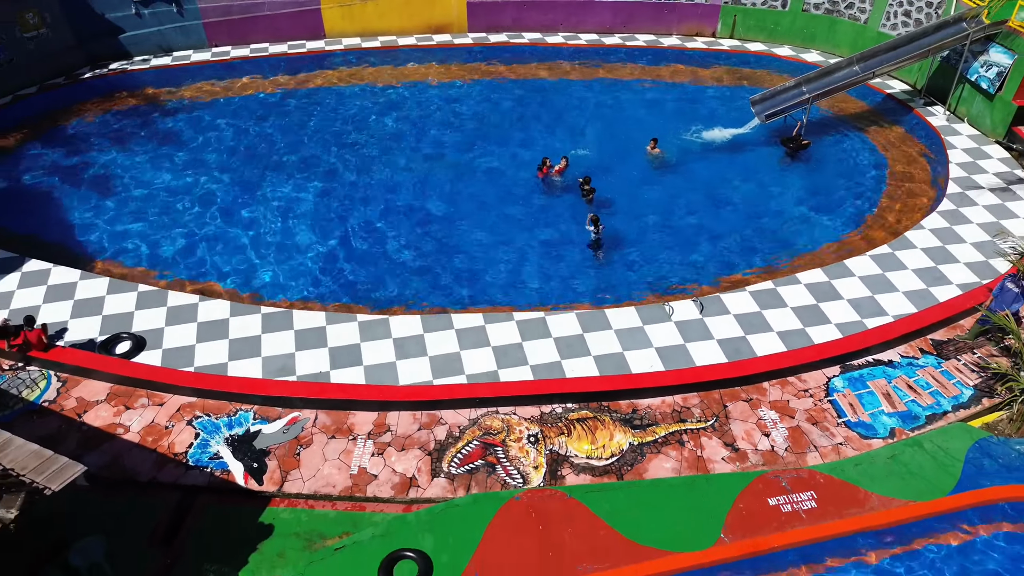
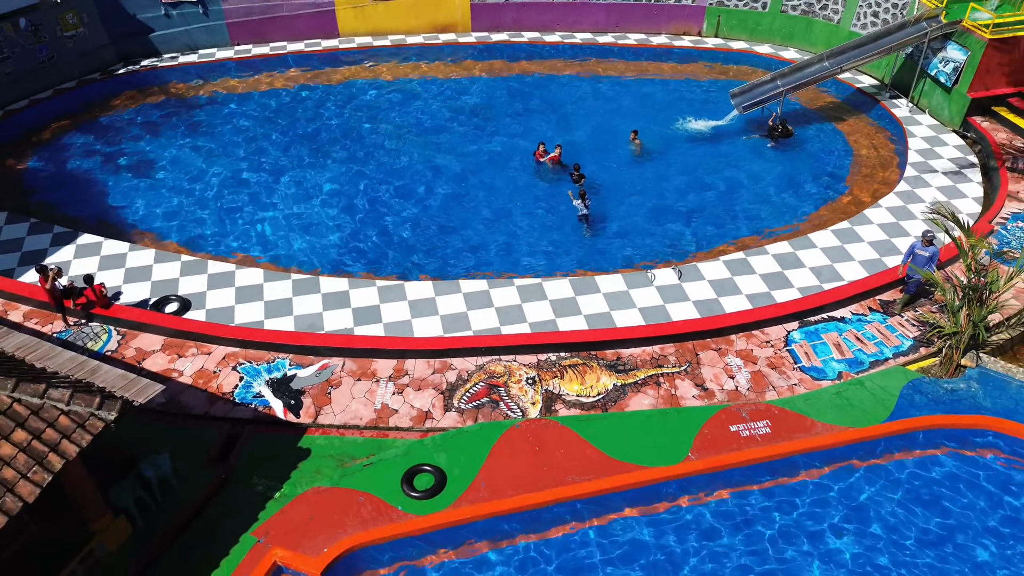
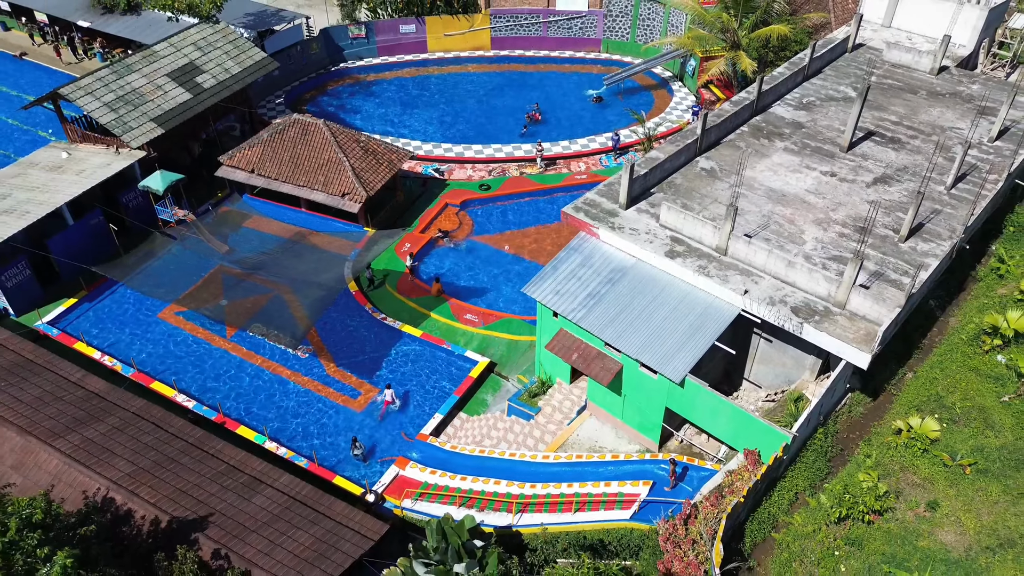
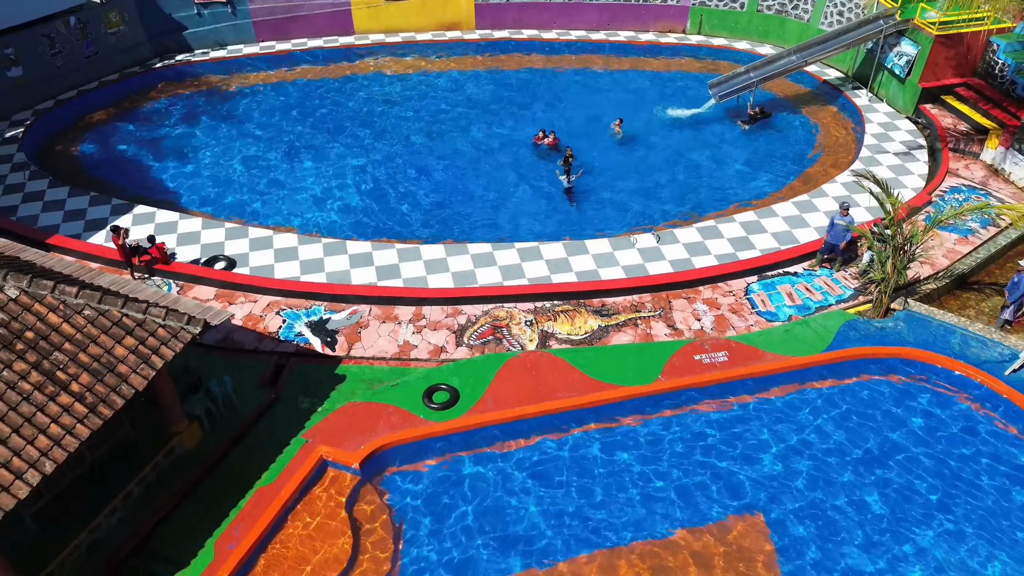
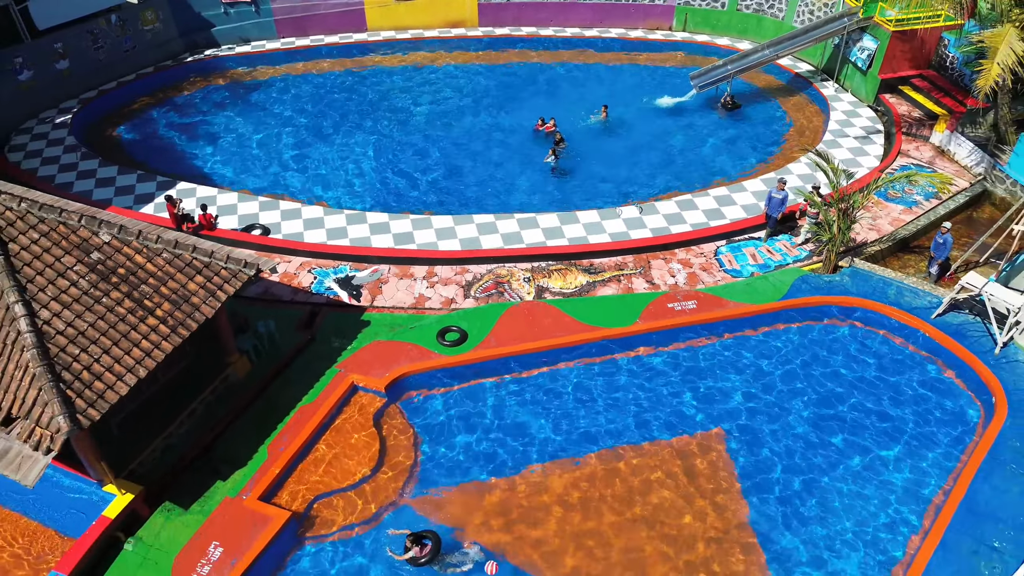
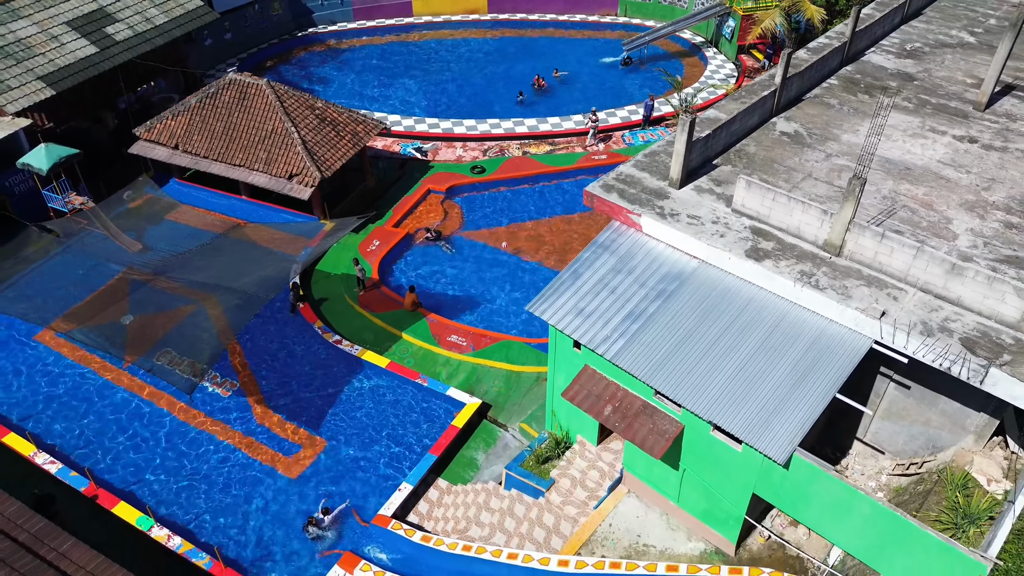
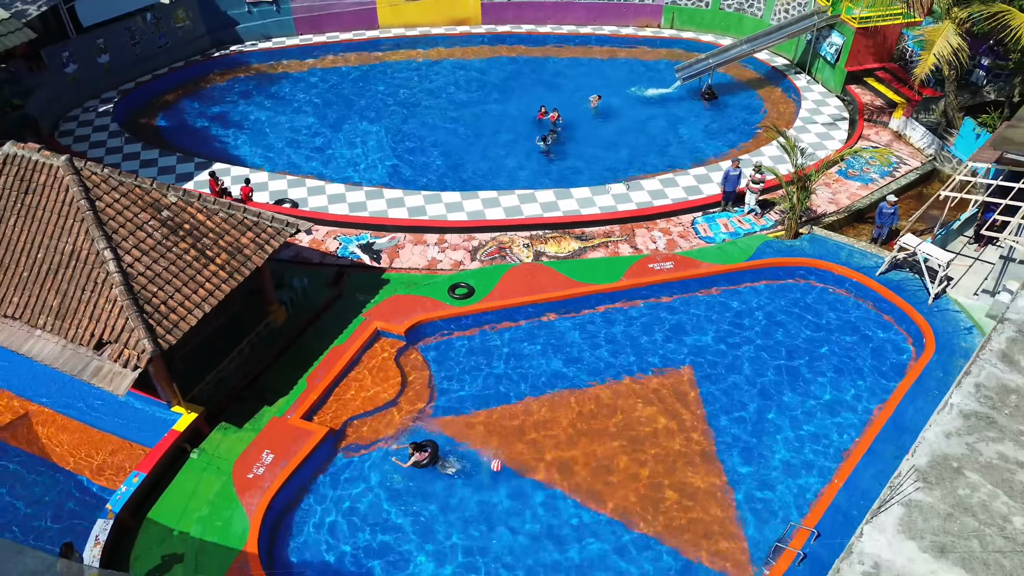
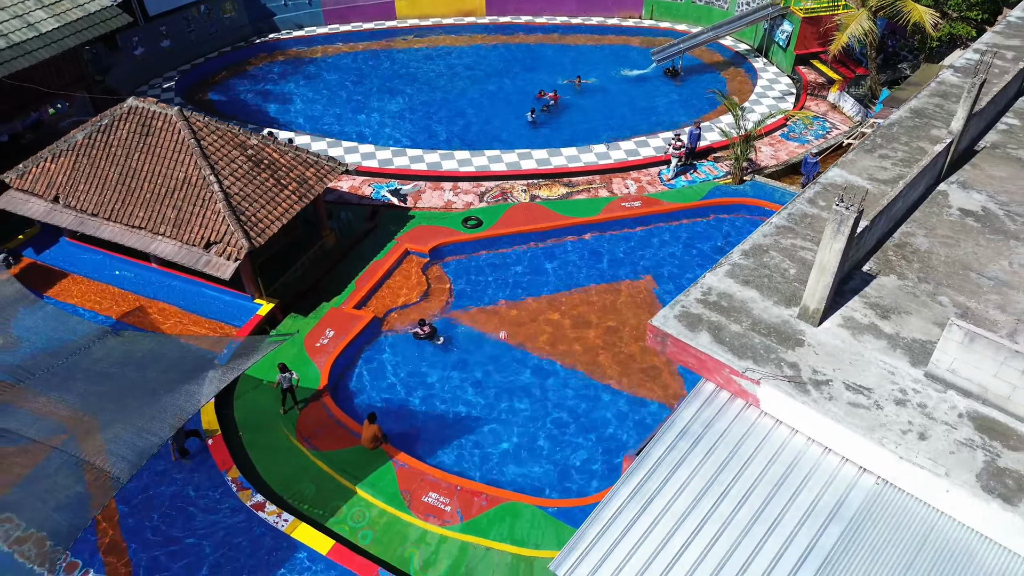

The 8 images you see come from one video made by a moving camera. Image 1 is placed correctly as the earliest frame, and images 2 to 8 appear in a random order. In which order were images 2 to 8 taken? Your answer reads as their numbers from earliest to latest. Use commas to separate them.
2, 4, 5, 7, 8, 6, 3
